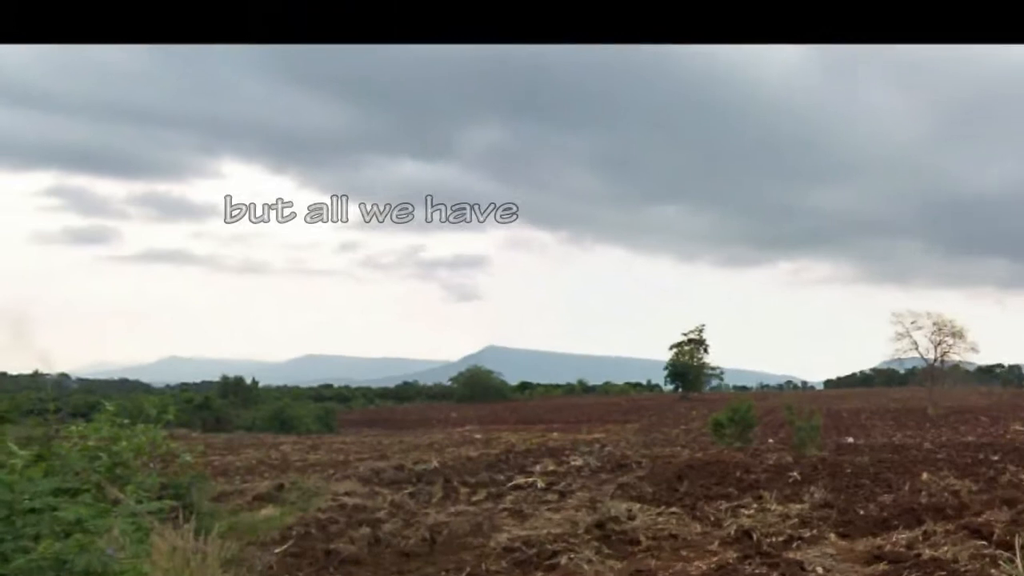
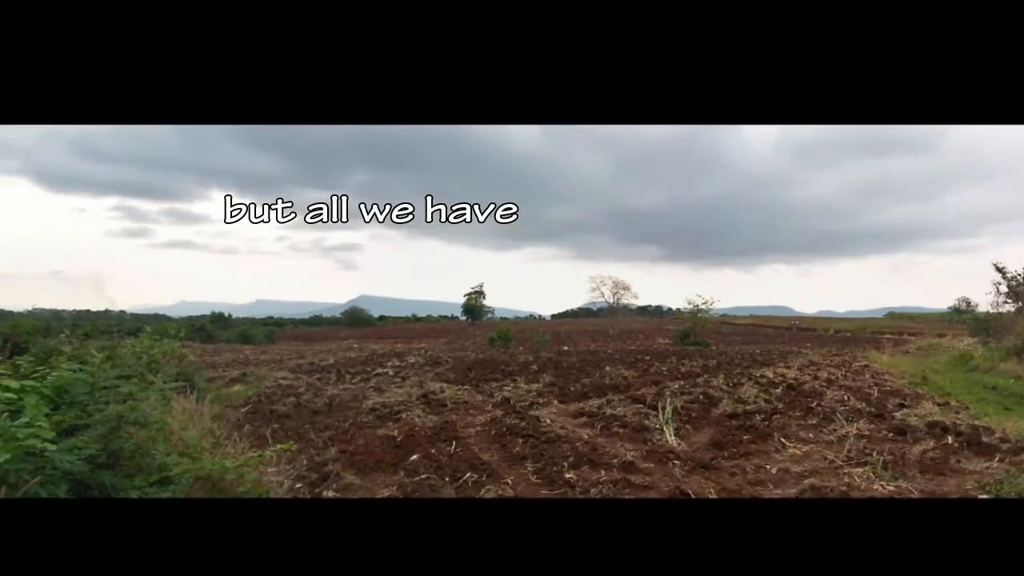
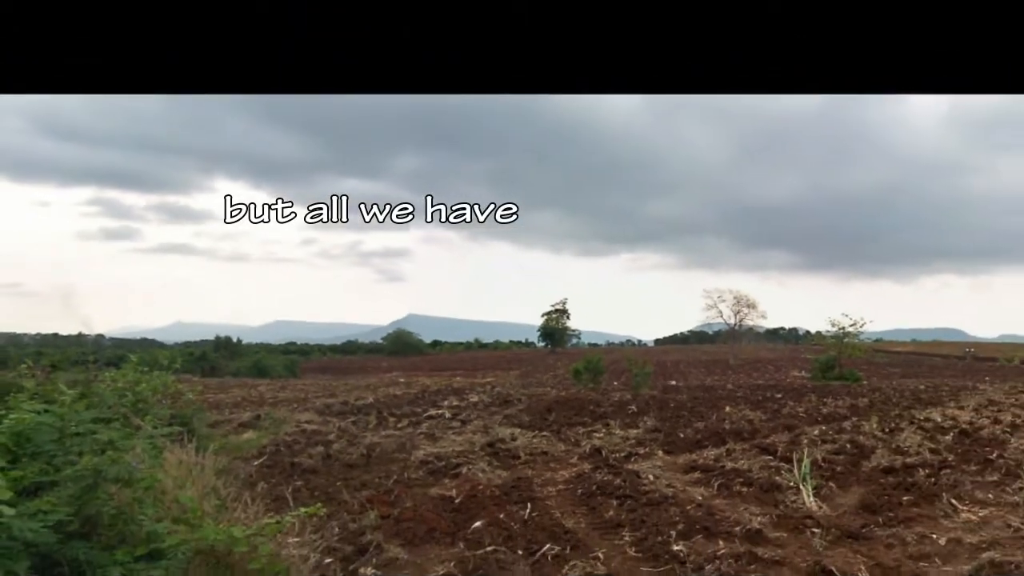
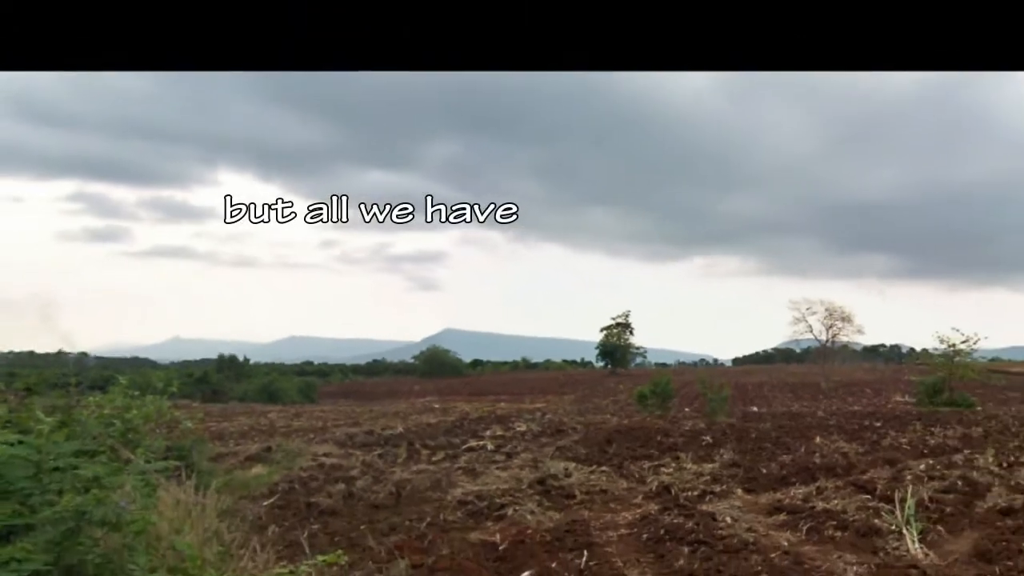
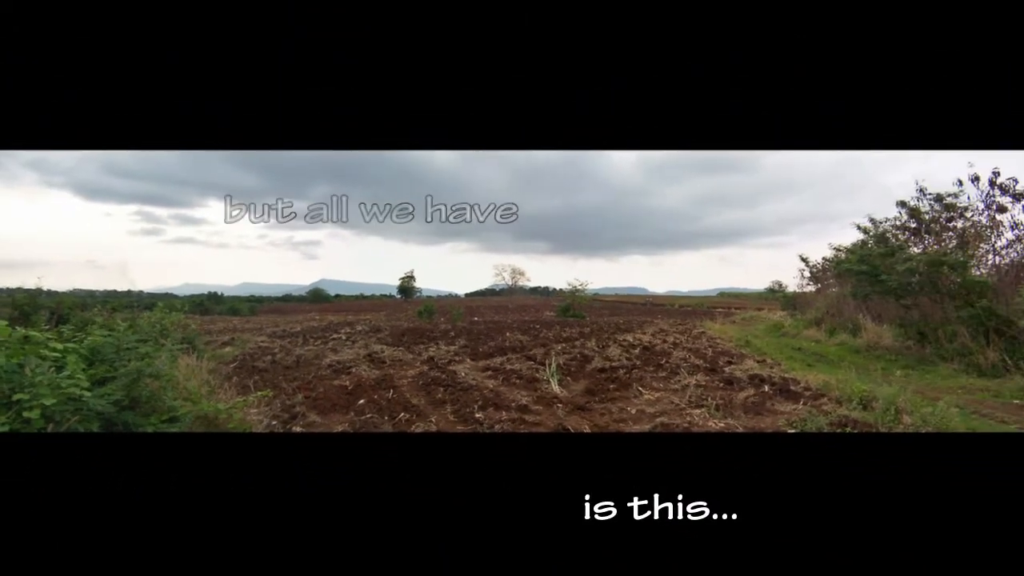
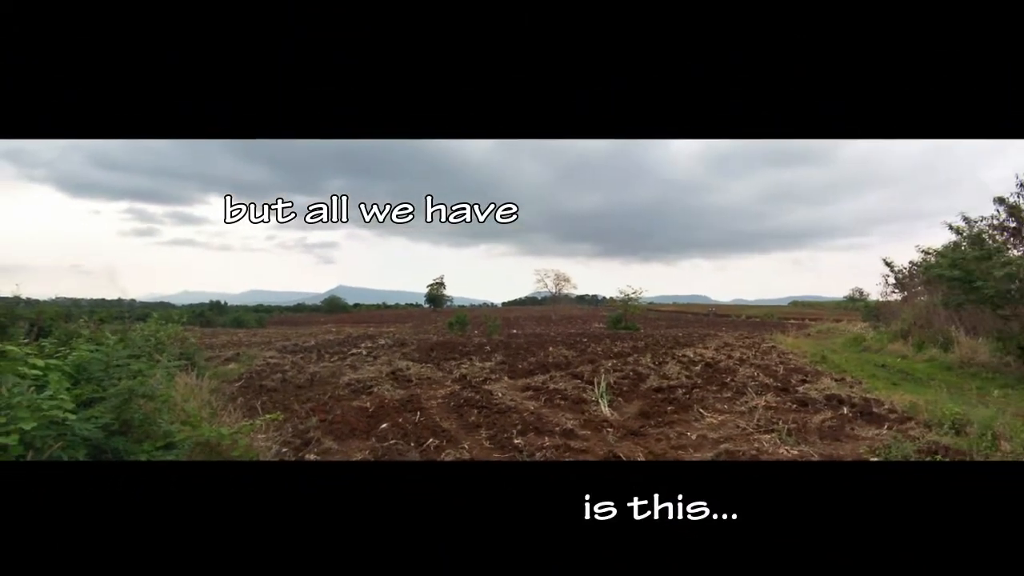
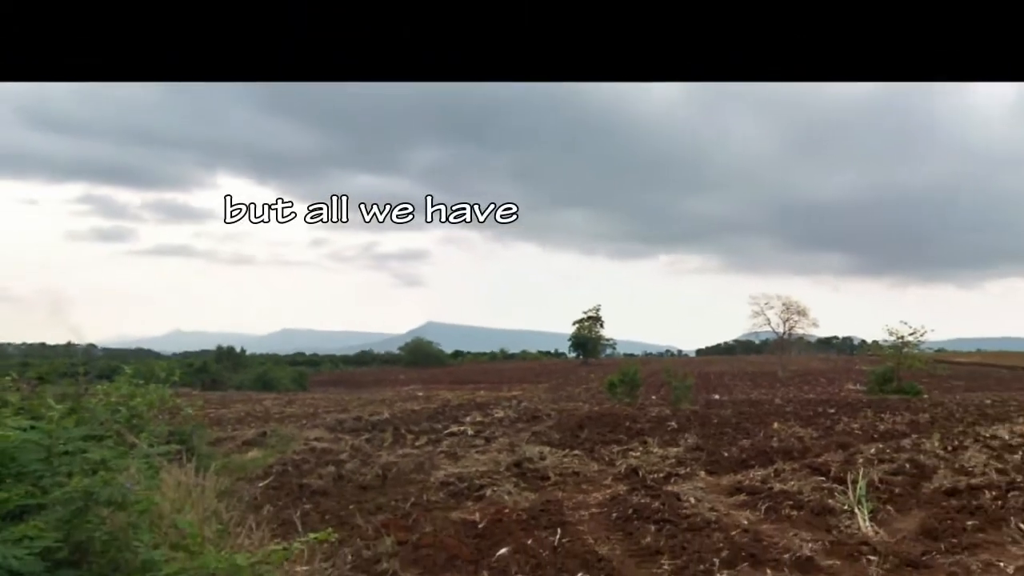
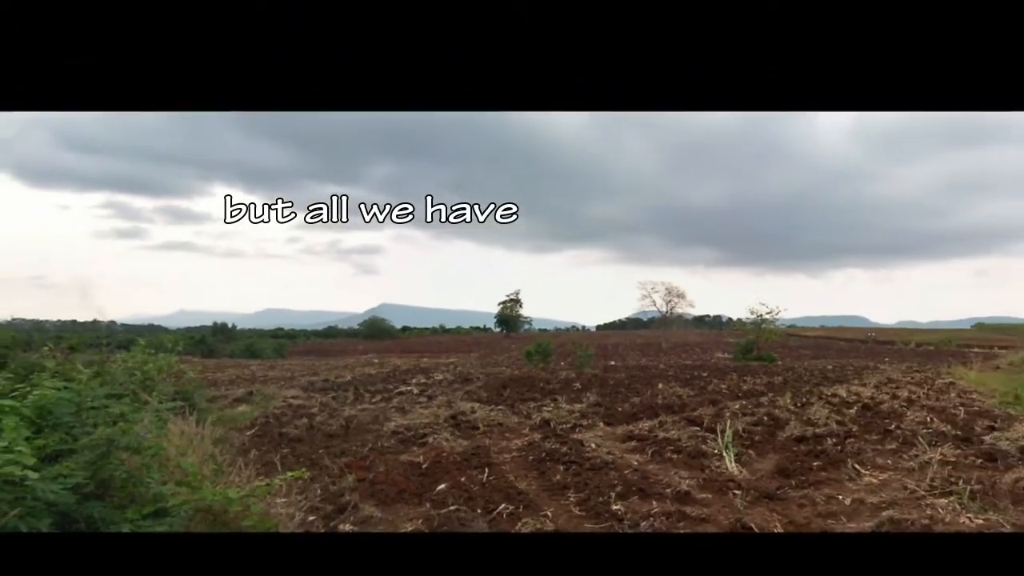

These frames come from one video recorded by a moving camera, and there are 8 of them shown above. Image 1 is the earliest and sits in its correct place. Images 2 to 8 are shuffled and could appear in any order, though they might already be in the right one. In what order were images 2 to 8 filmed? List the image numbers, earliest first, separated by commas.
4, 7, 3, 8, 2, 6, 5
